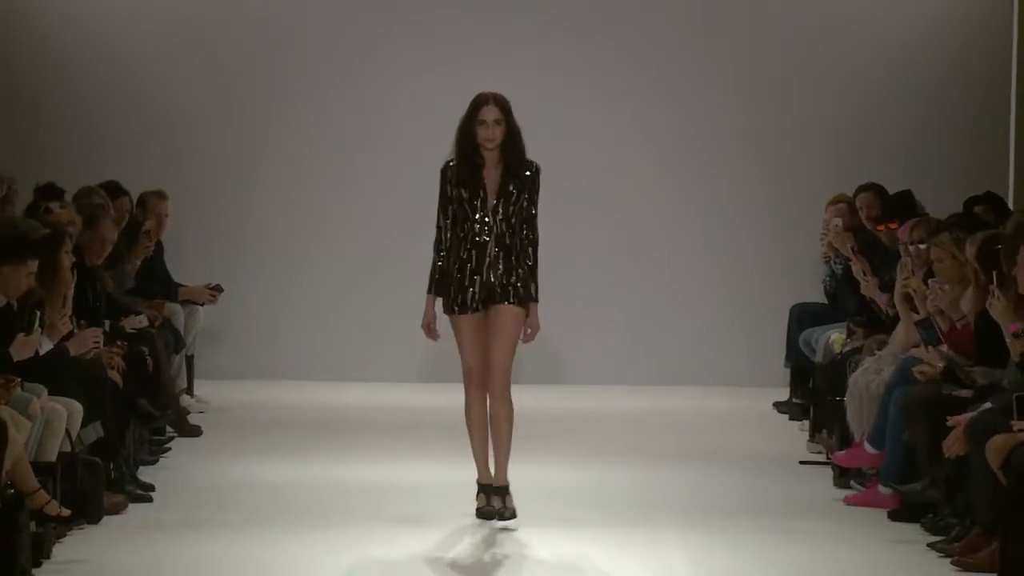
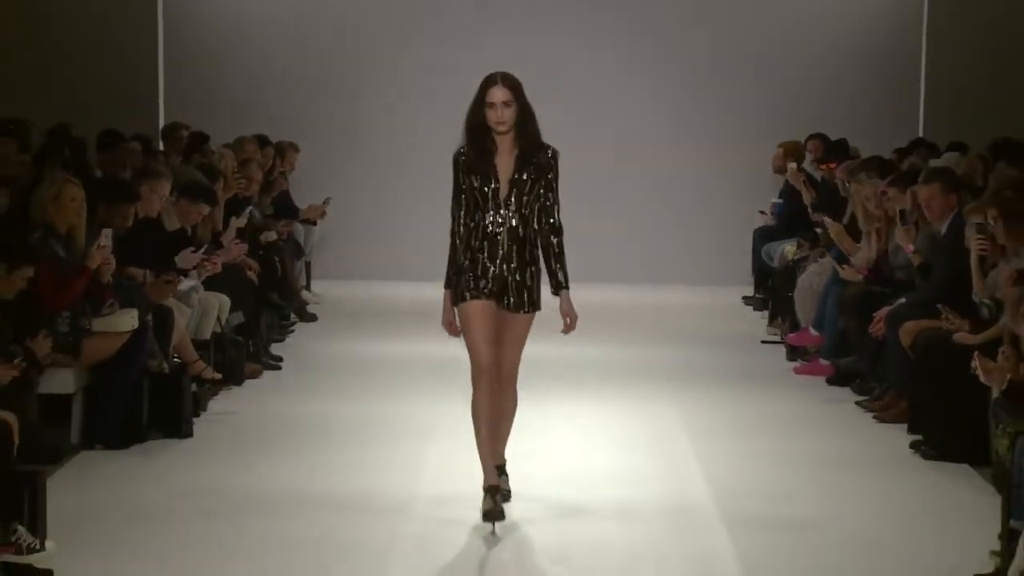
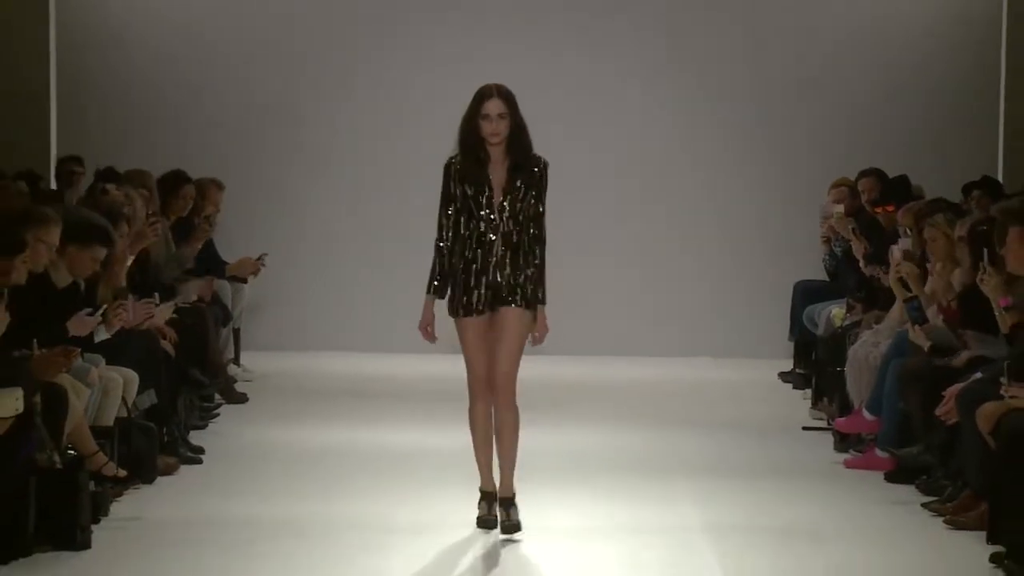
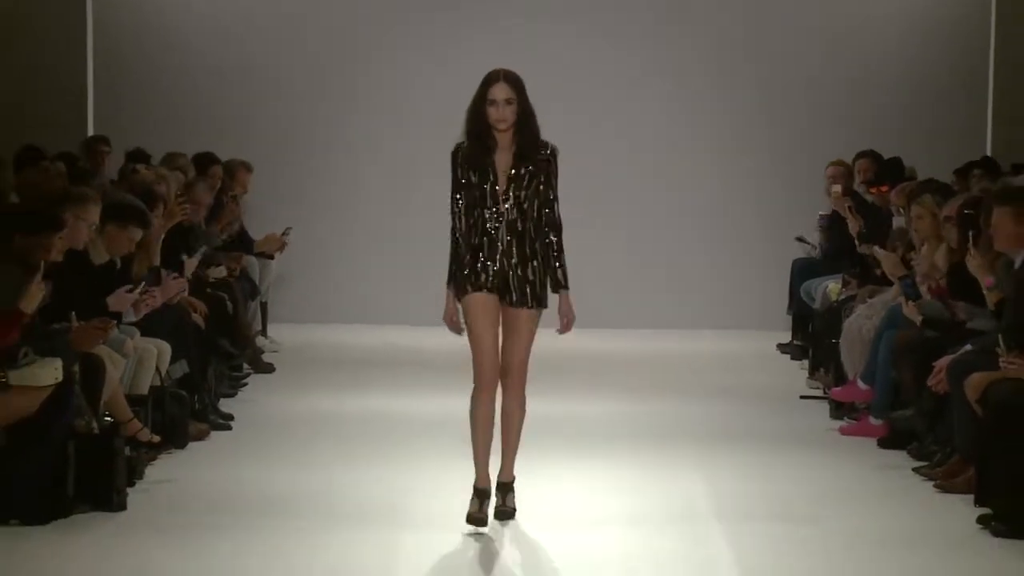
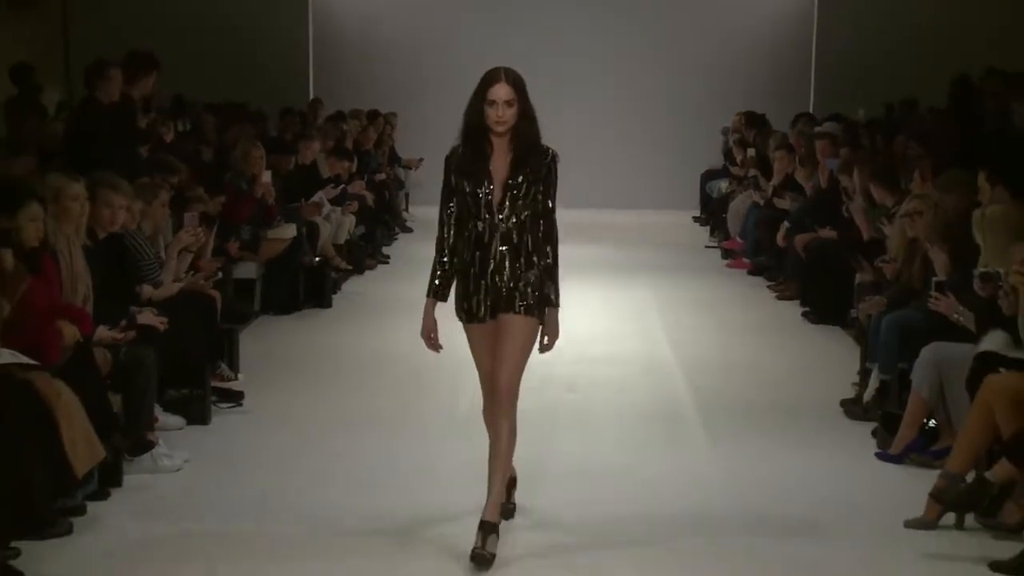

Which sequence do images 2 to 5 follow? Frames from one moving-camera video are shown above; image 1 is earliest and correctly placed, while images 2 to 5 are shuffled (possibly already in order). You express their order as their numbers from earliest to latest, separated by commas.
3, 4, 2, 5
